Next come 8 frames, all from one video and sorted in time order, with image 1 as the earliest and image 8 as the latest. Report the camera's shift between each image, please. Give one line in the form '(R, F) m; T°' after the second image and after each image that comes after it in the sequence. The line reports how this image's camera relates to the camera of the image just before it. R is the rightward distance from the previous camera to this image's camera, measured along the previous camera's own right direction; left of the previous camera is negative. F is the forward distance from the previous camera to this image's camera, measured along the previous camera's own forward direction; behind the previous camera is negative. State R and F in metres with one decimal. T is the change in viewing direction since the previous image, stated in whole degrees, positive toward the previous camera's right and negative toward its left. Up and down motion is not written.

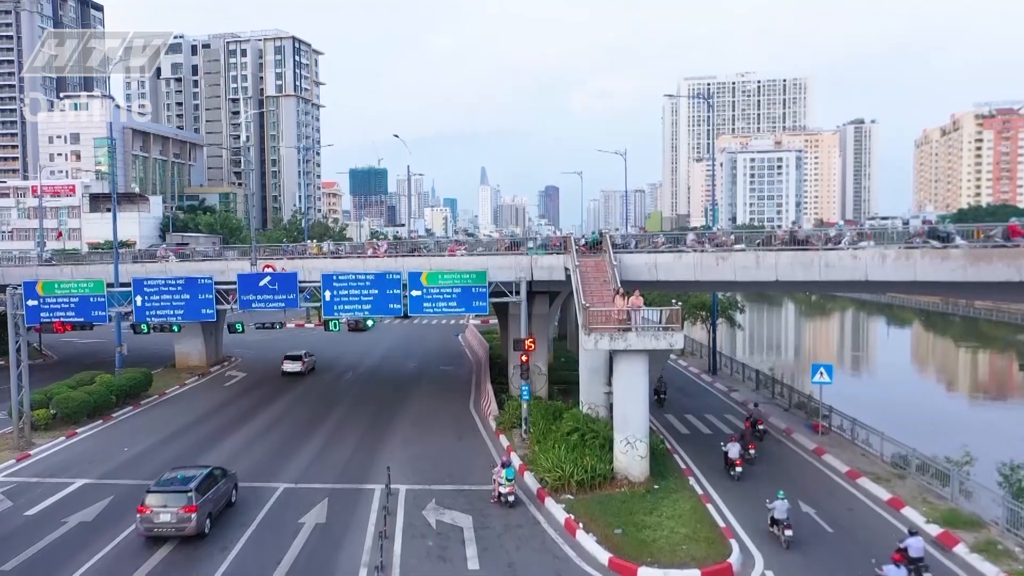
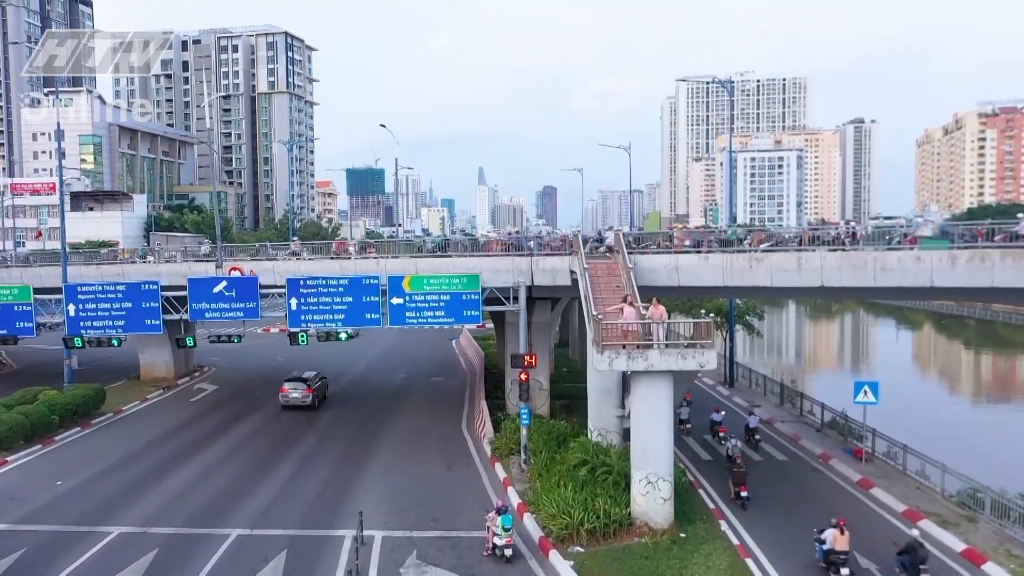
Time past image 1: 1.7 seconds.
(0.0, +3.3) m; 0°
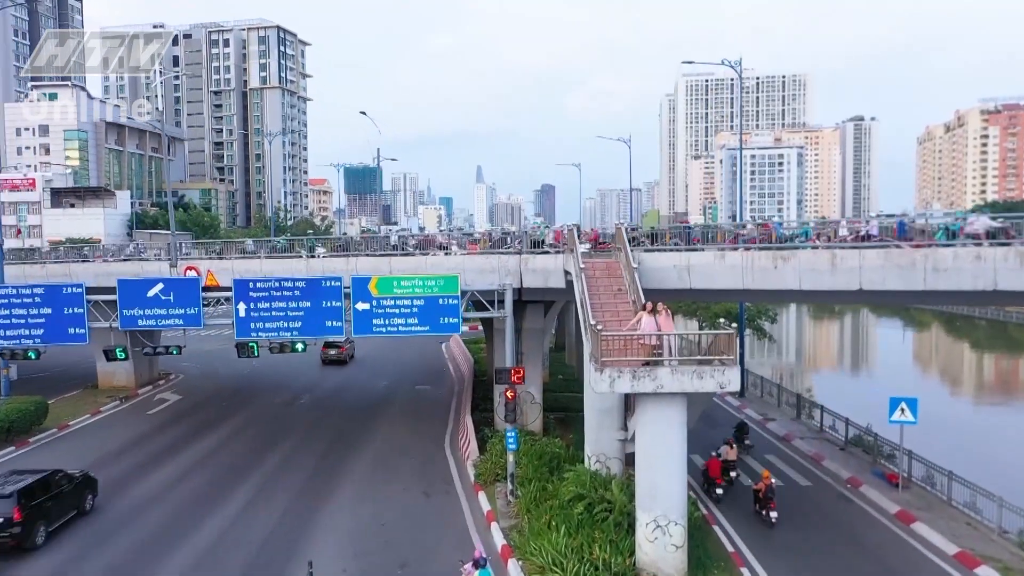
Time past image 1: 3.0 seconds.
(+0.3, +2.8) m; 0°
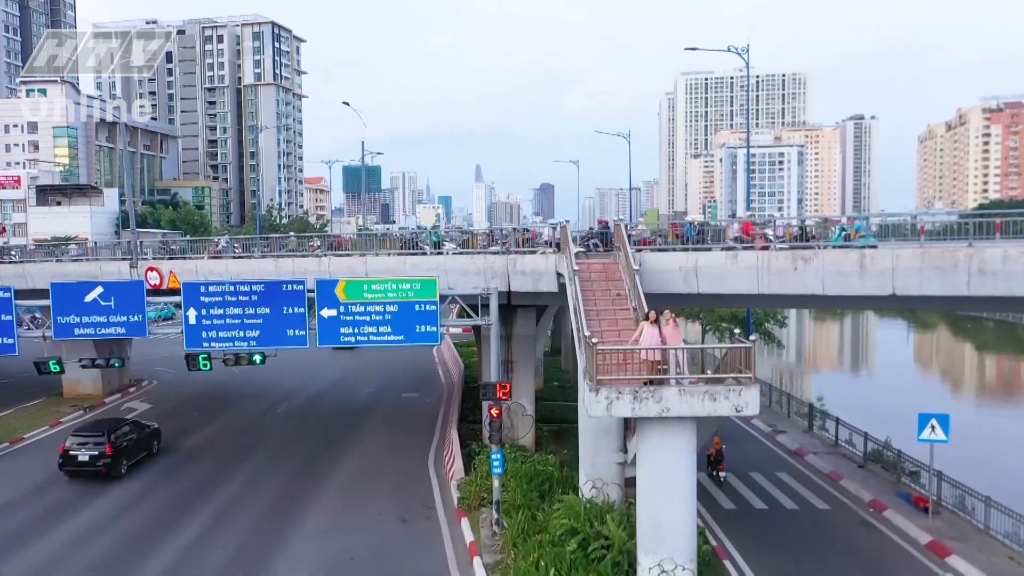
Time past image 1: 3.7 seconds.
(+0.3, +1.9) m; 0°
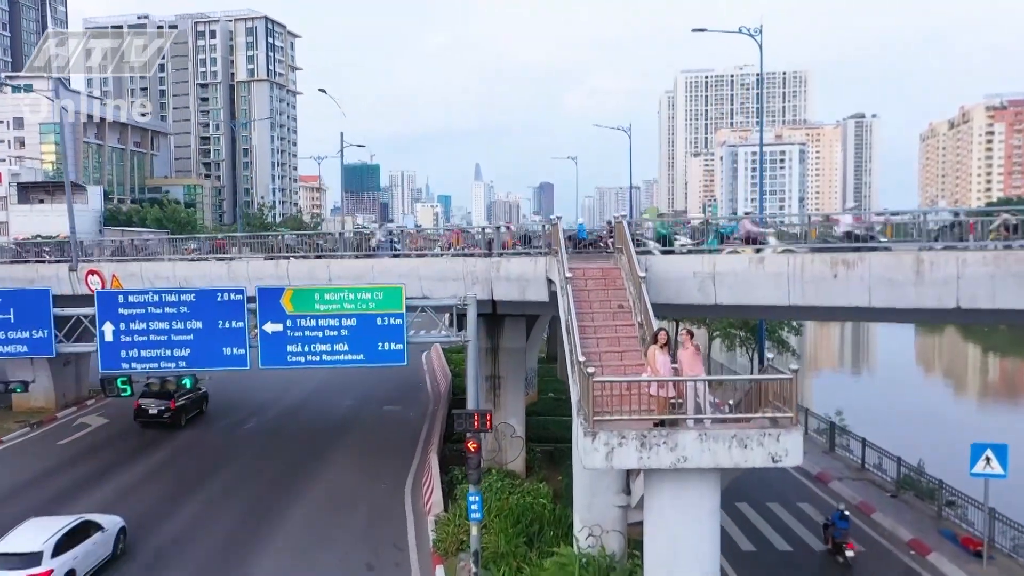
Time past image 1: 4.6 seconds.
(+0.3, +2.5) m; 0°
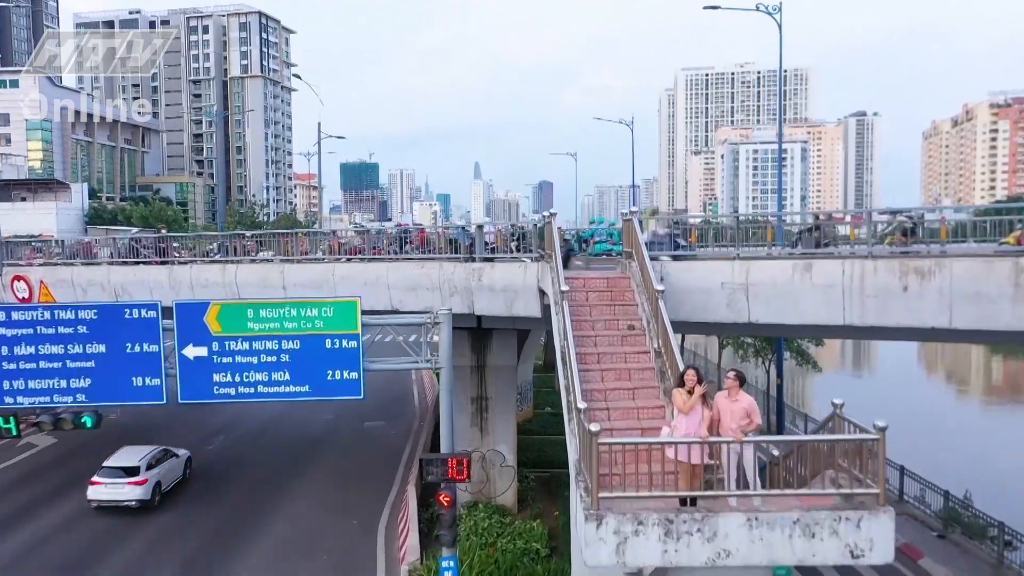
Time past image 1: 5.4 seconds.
(+0.2, +2.5) m; 0°
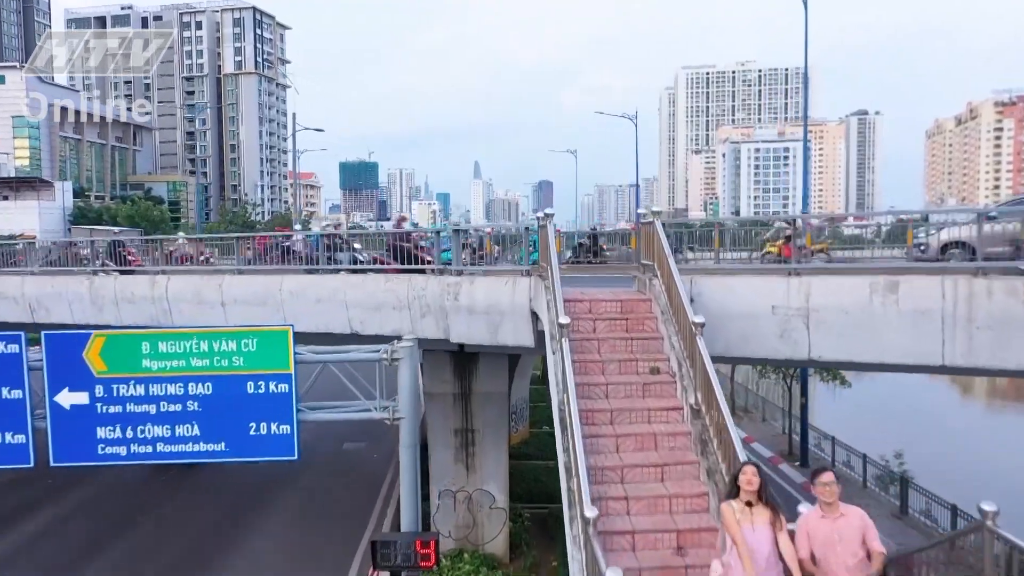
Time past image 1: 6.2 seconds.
(+0.2, +2.5) m; 0°
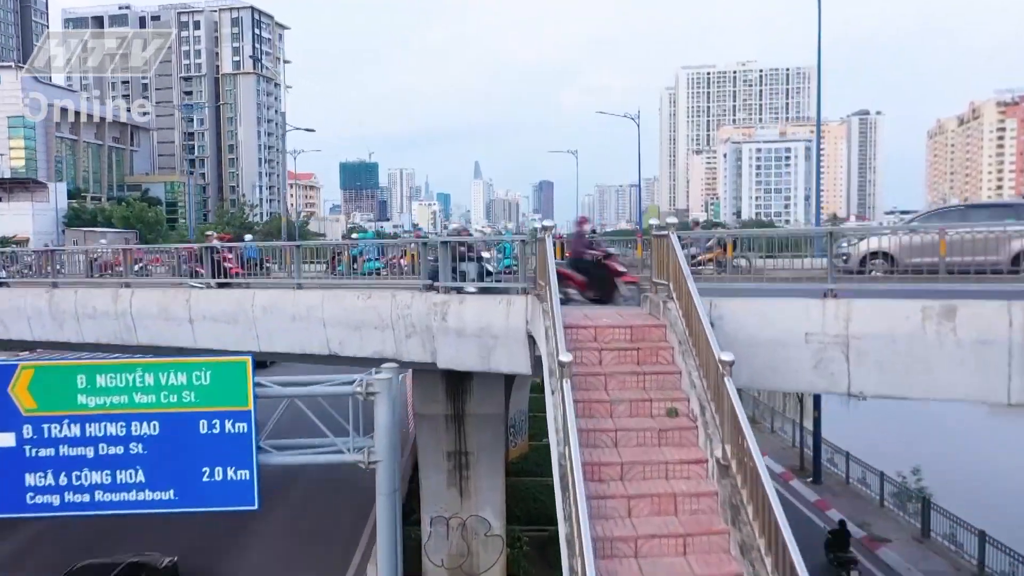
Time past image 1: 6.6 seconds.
(+0.1, +1.0) m; 0°
